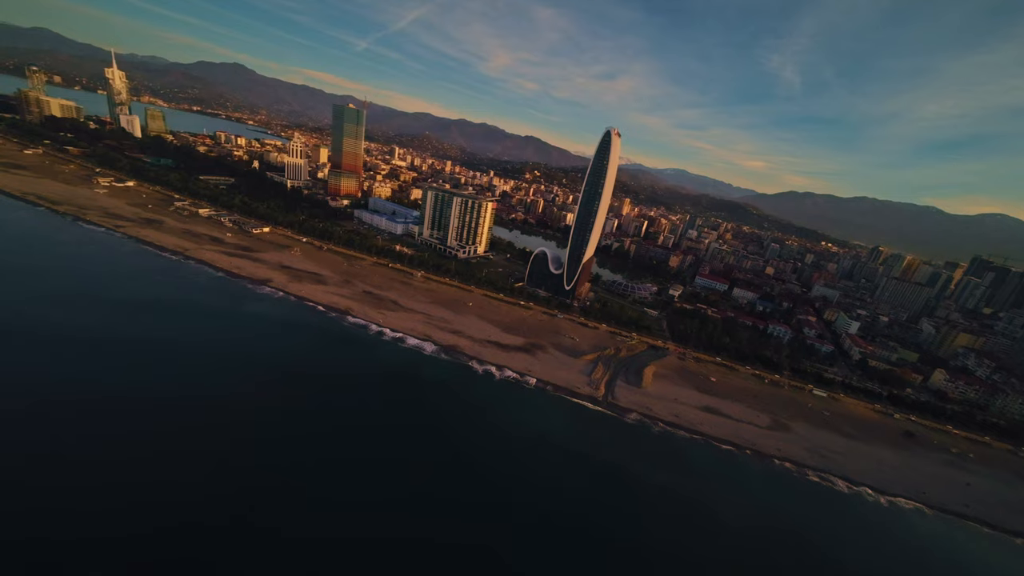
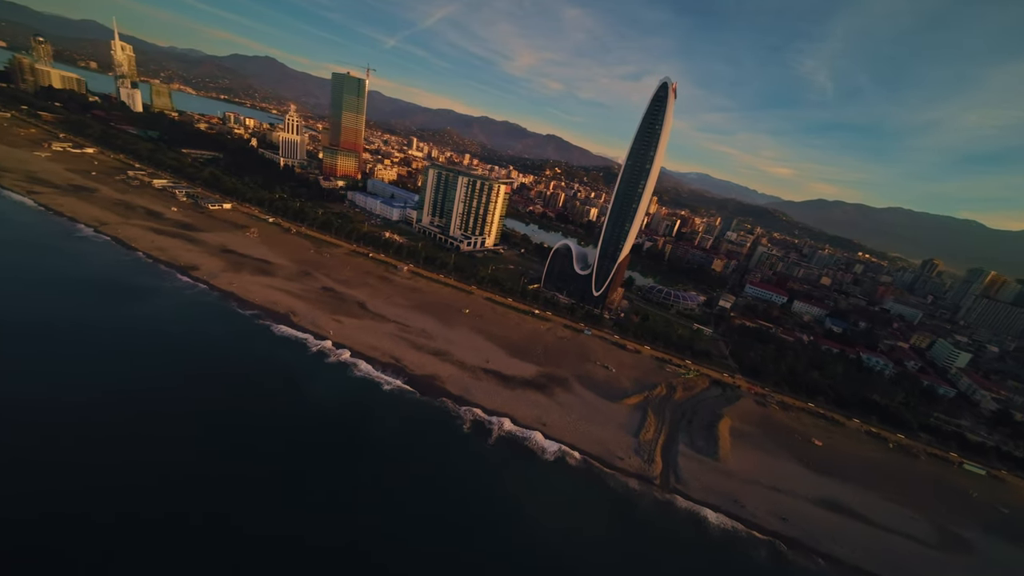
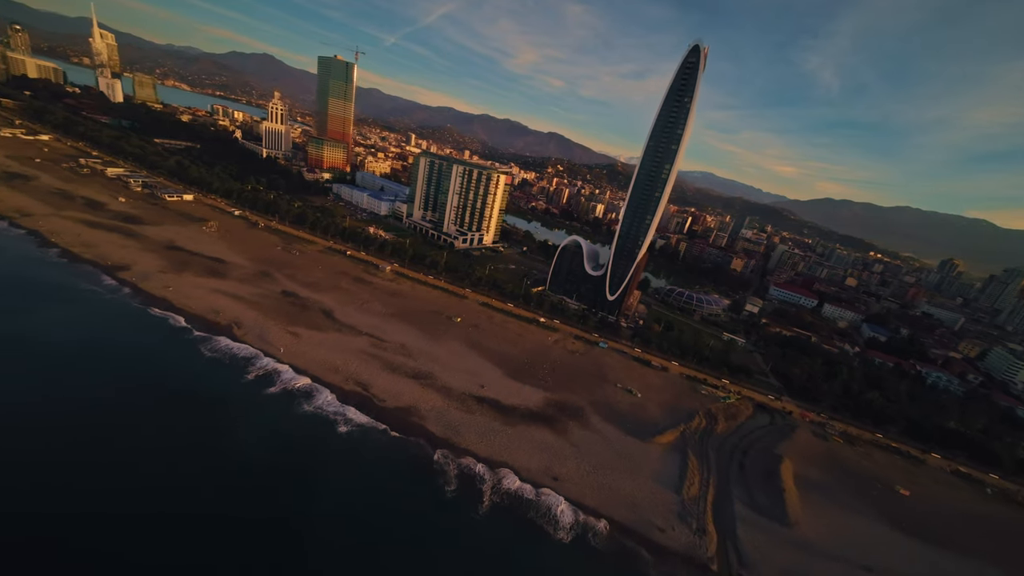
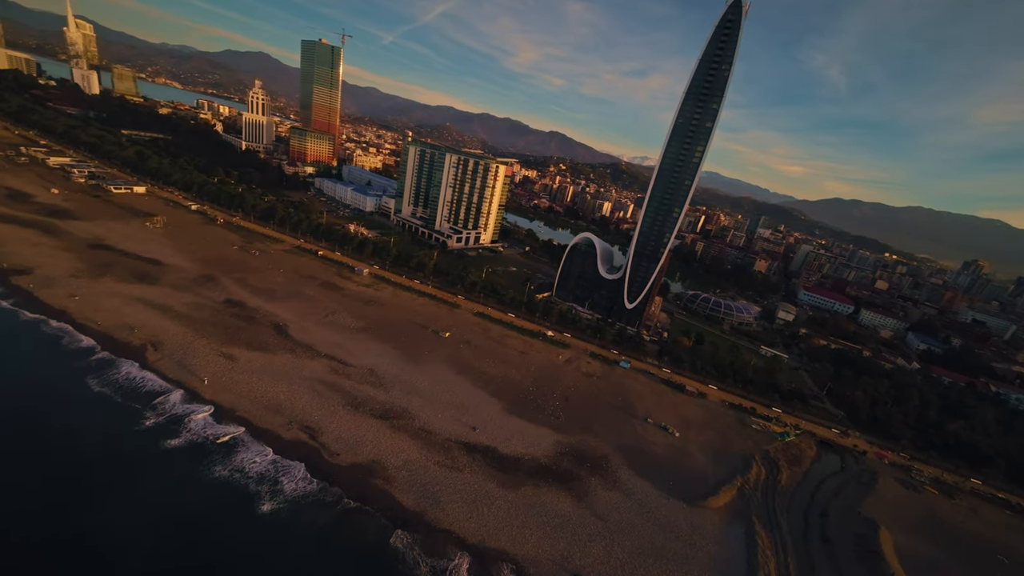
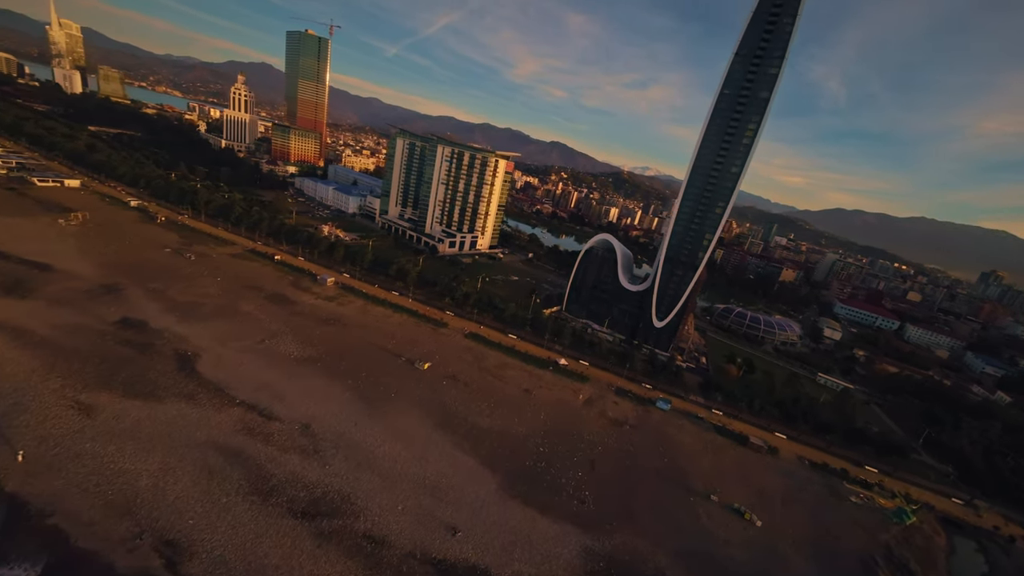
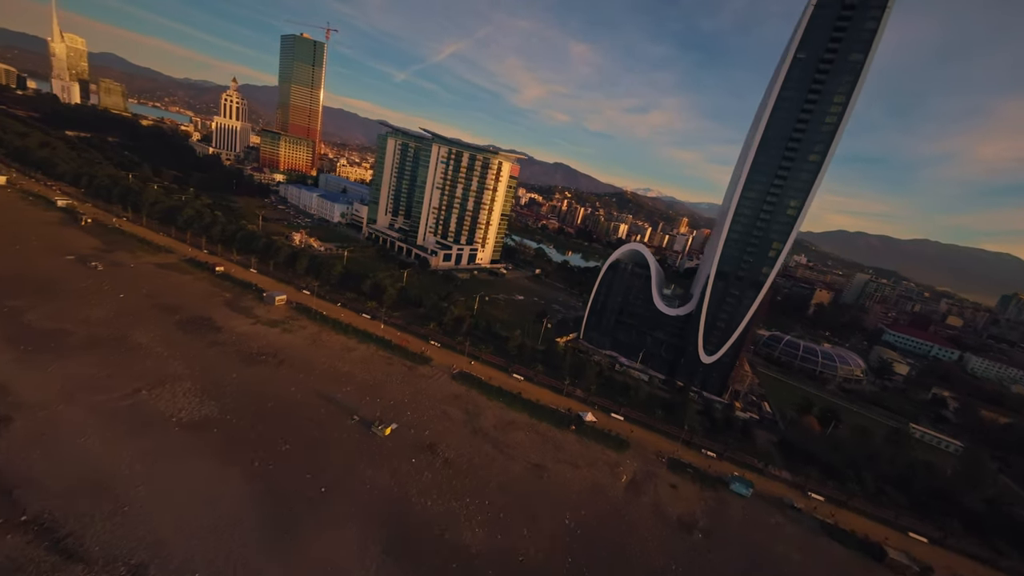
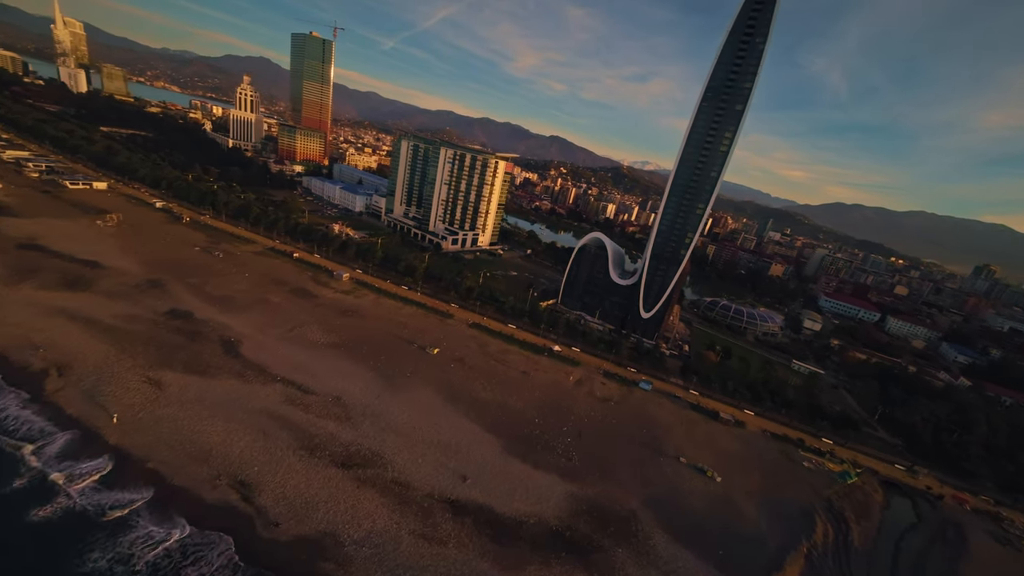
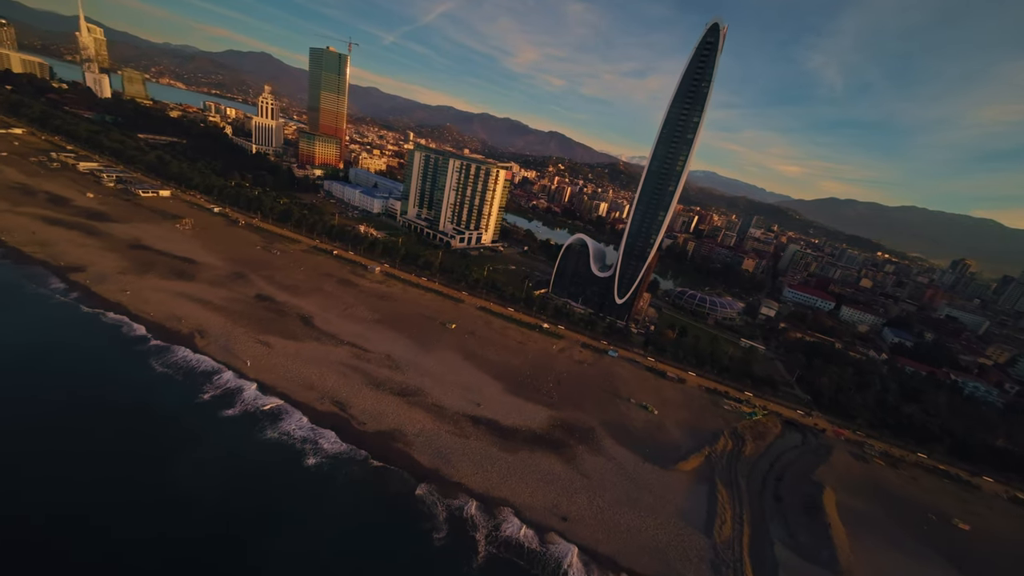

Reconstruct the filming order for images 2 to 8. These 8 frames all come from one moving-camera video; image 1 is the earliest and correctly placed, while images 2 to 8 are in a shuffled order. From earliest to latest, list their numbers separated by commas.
2, 3, 8, 4, 7, 5, 6
